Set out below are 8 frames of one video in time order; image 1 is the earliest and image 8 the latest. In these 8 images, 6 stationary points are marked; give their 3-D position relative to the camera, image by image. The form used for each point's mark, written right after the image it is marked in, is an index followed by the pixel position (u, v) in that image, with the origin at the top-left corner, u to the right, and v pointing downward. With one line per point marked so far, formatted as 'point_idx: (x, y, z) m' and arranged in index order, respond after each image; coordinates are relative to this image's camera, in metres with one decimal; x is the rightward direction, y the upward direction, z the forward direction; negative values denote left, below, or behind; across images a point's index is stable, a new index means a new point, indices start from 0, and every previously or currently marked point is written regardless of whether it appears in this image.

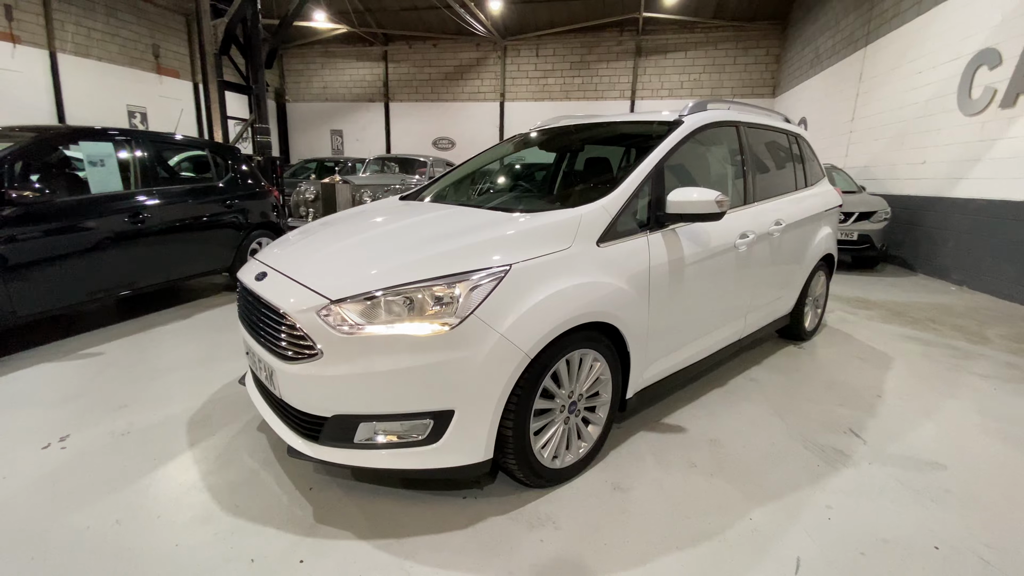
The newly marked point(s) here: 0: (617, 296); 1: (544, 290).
0: (+0.4, 0.0, +1.9) m
1: (+0.1, 0.0, +1.6) m
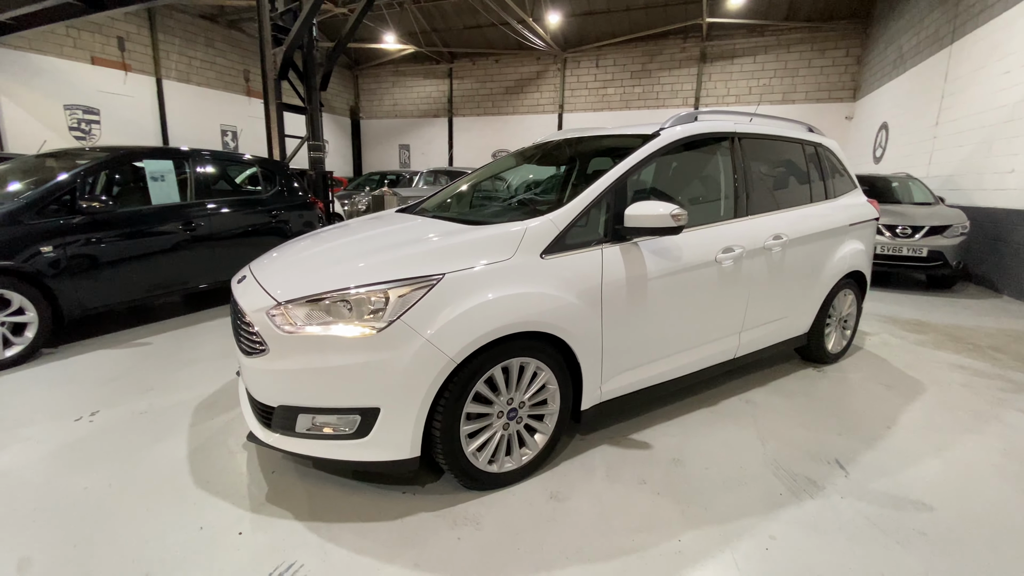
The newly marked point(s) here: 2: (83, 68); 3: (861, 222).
0: (+0.2, -0.1, +1.9) m
1: (-0.1, 0.0, +1.7) m
2: (-8.4, +4.3, +9.4) m
3: (+2.4, +0.5, +3.3) m
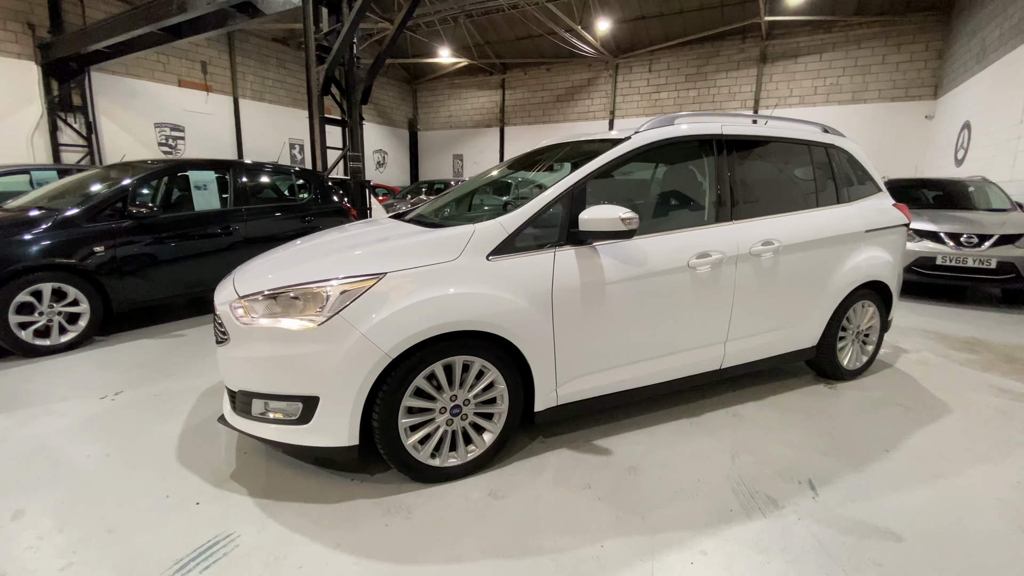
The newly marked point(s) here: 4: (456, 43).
0: (0.0, -0.1, +1.9) m
1: (-0.4, 0.0, +1.8) m
2: (-7.5, +4.3, +10.5) m
3: (+2.3, +0.4, +3.1) m
4: (-1.7, +7.4, +14.5) m
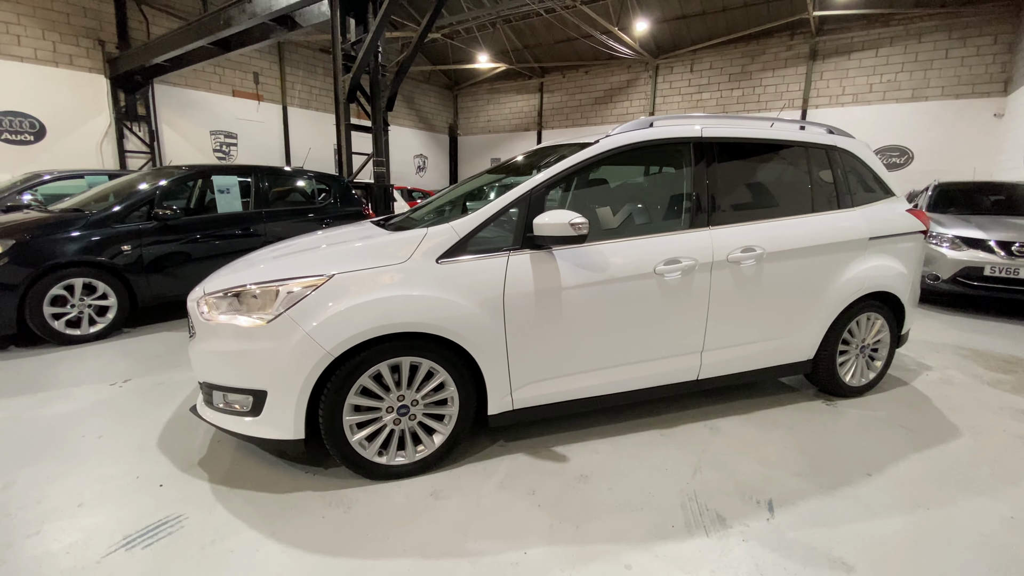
0: (-0.2, -0.1, +2.0) m
1: (-0.6, 0.0, +1.9) m
2: (-6.7, +4.4, +11.2) m
3: (+2.2, +0.3, +2.9) m
4: (-0.5, +7.3, +14.6) m
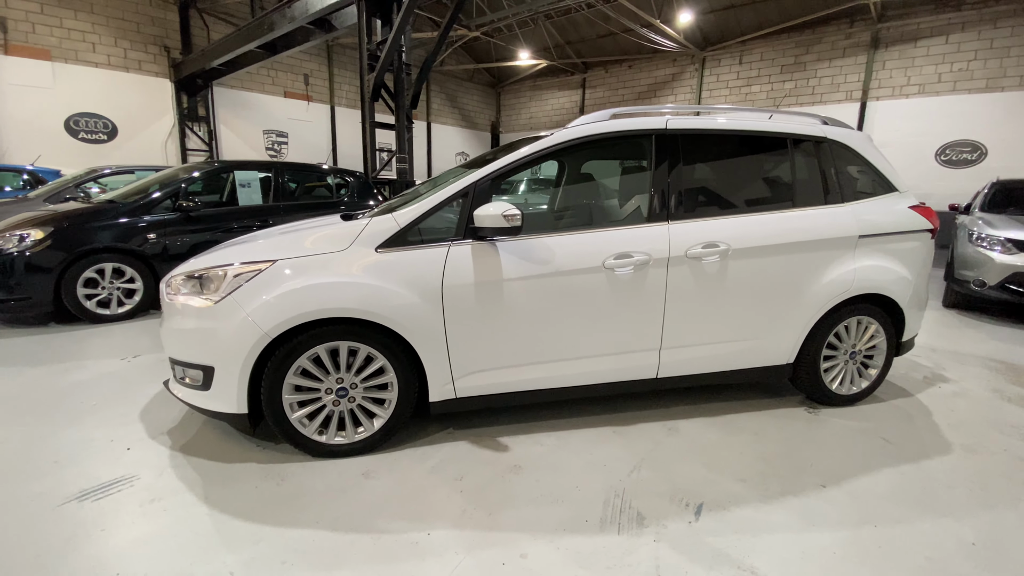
0: (-0.5, 0.0, +2.0) m
1: (-0.9, 0.0, +2.0) m
2: (-5.9, +4.7, +11.9) m
3: (+2.0, +0.3, +2.6) m
4: (+0.7, +7.4, +14.6) m
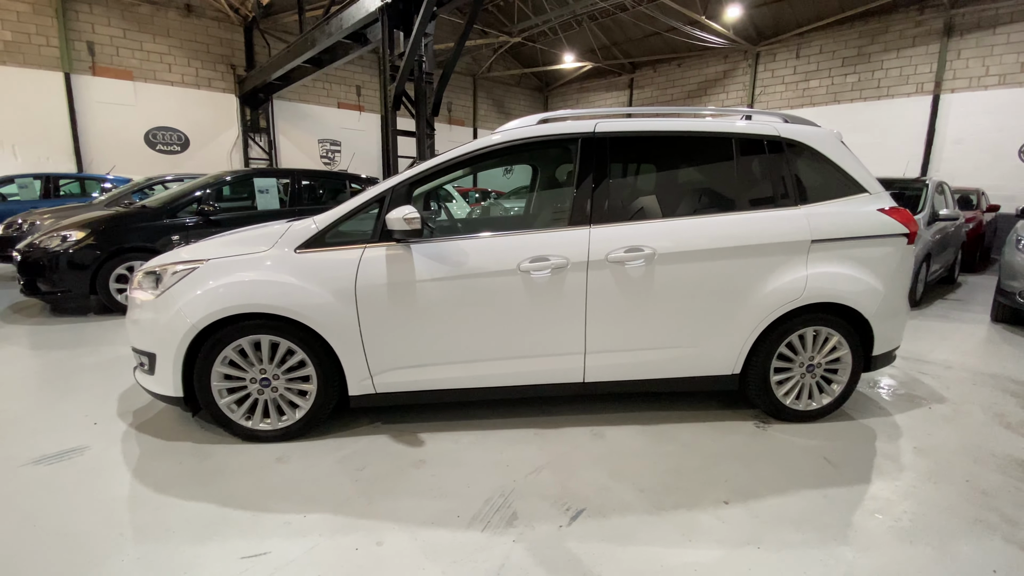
0: (-0.9, 0.0, +2.2) m
1: (-1.3, 0.0, +2.2) m
2: (-4.9, +4.7, +12.7) m
3: (+1.7, +0.3, +2.5) m
4: (+2.1, +7.3, +14.6) m
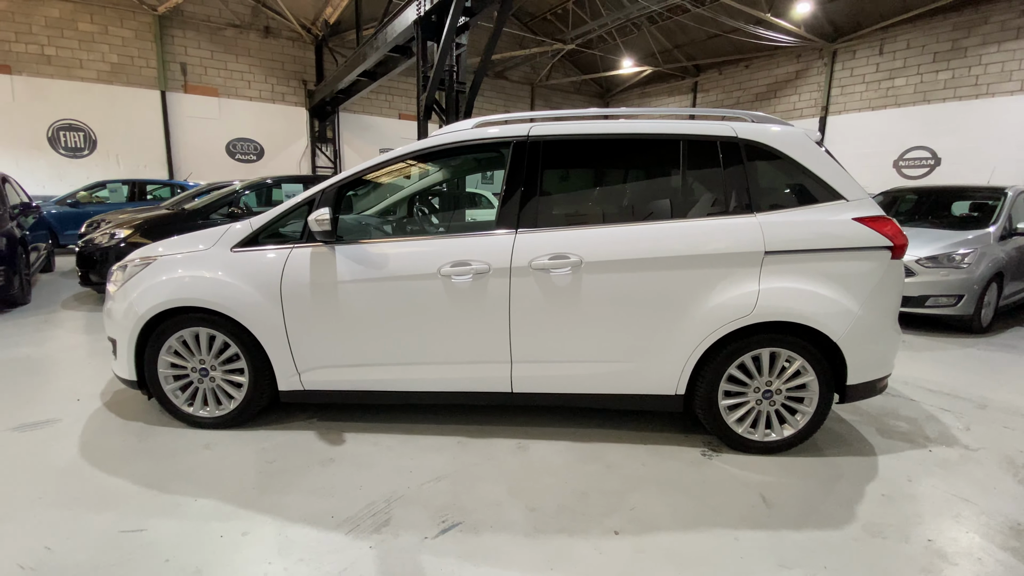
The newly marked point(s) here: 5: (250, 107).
0: (-1.3, 0.0, +2.3) m
1: (-1.7, +0.1, +2.3) m
2: (-3.5, +4.7, +13.3) m
3: (+1.3, +0.2, +2.2) m
4: (+3.8, +7.0, +14.2) m
5: (-6.3, +4.3, +11.5) m
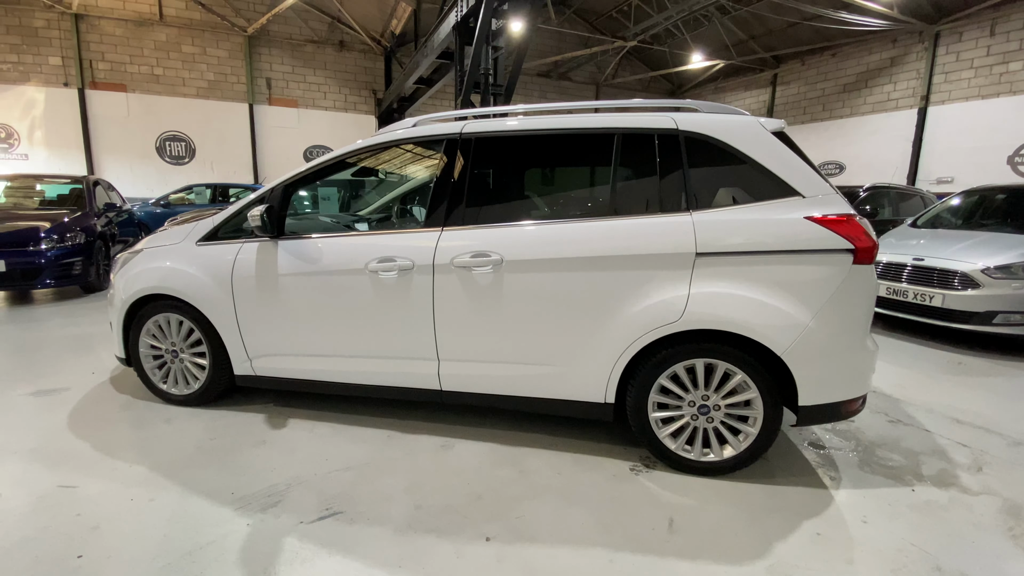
0: (-1.6, 0.0, +2.5) m
1: (-2.0, +0.1, +2.6) m
2: (-1.8, +4.7, +13.8) m
3: (+1.0, +0.1, +2.0) m
4: (+5.5, +6.8, +13.4) m
5: (-4.9, +4.5, +12.4) m
